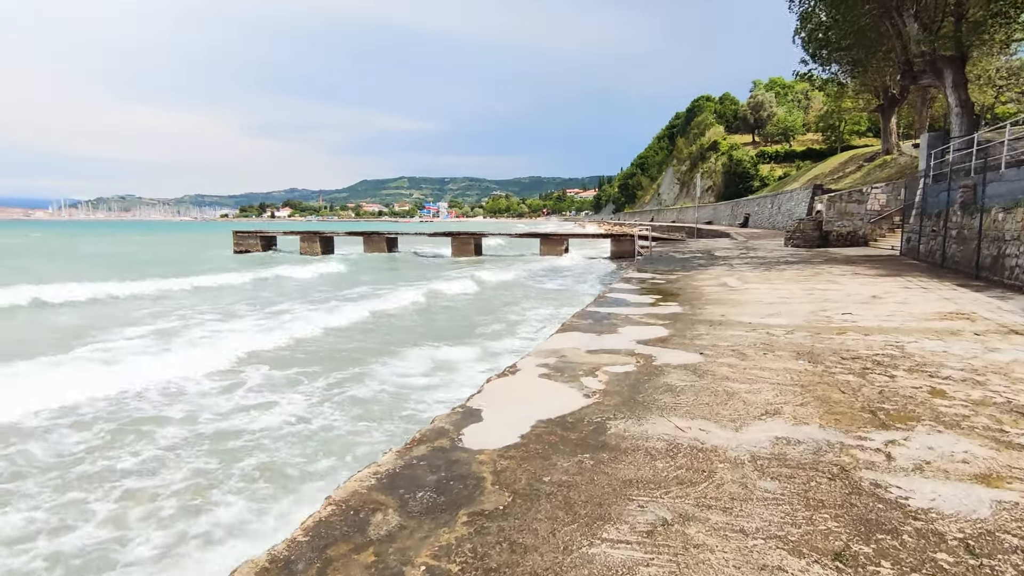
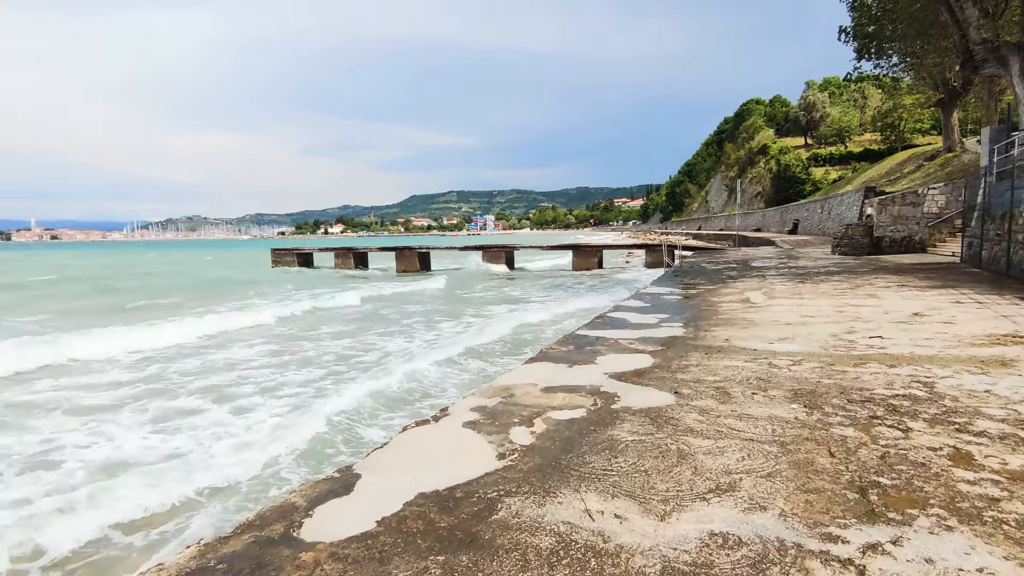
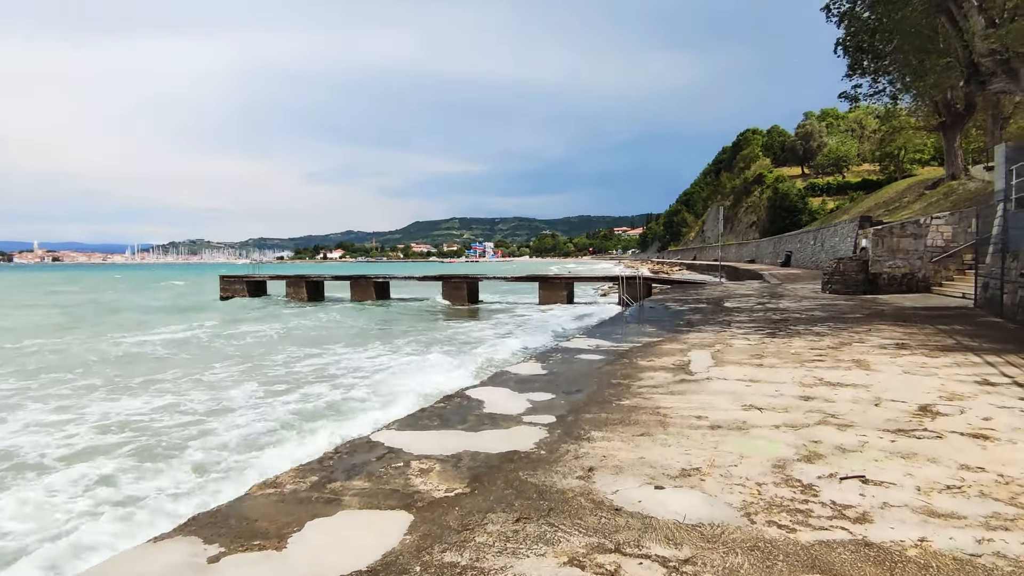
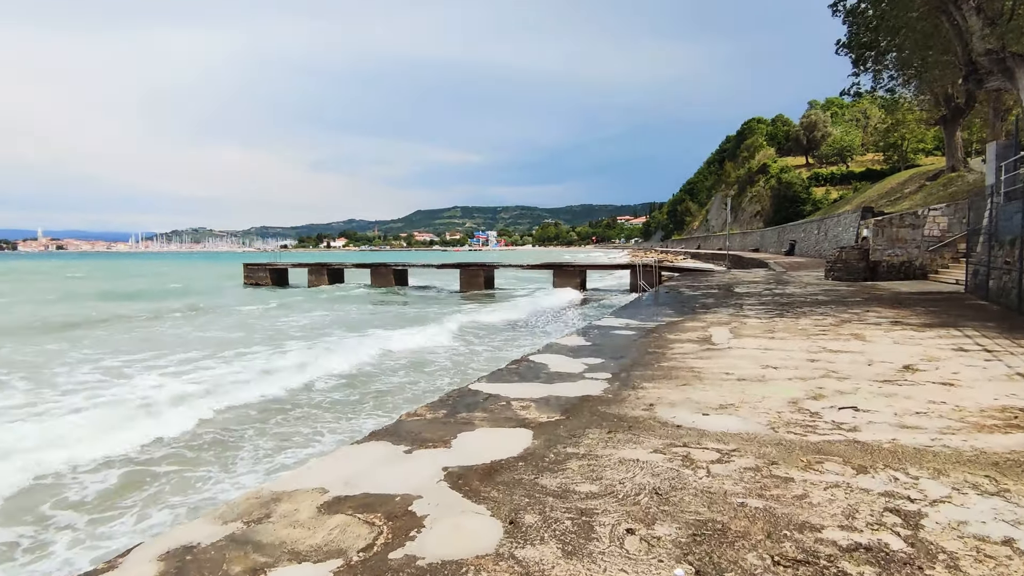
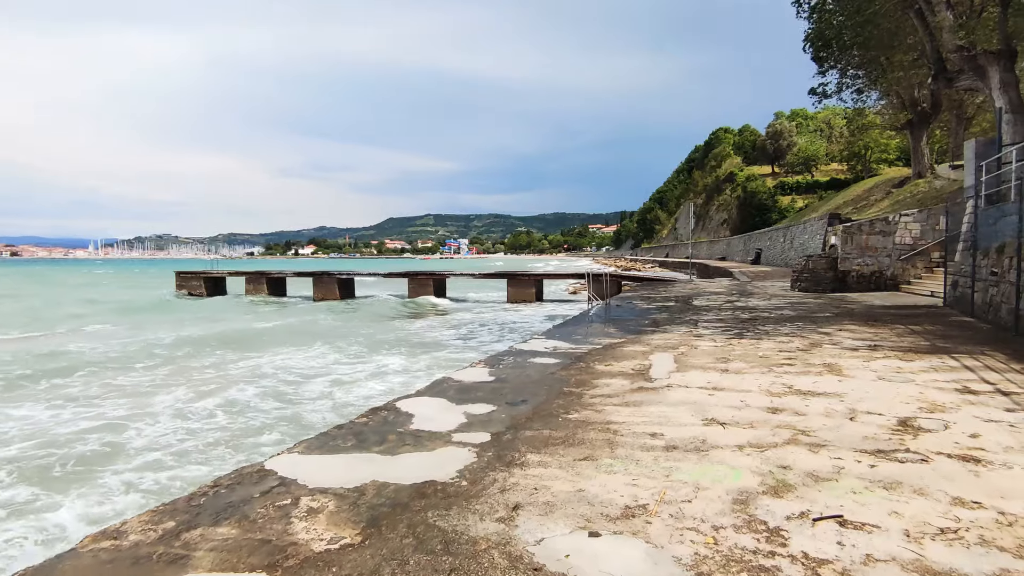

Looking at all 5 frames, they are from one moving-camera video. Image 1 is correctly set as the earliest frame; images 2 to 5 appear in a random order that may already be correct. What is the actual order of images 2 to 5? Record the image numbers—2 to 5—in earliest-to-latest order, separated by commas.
2, 4, 3, 5
